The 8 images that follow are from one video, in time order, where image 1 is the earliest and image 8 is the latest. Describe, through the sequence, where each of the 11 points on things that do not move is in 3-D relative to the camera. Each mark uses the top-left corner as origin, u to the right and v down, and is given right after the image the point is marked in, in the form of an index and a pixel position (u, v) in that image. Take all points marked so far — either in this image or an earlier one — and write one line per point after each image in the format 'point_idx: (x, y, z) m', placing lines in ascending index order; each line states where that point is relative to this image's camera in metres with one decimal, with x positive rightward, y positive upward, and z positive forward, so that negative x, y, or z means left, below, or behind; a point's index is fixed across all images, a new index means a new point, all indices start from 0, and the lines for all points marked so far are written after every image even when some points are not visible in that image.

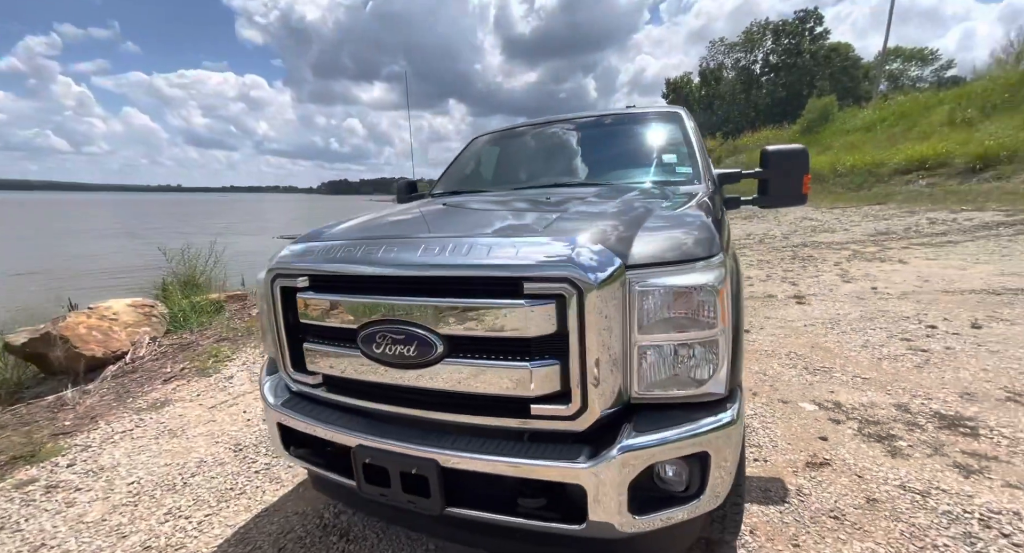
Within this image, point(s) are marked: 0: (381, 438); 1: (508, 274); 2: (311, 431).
0: (-0.4, -0.5, +1.5) m
1: (-0.1, 0.0, +1.3) m
2: (-0.7, -0.5, +1.7) m
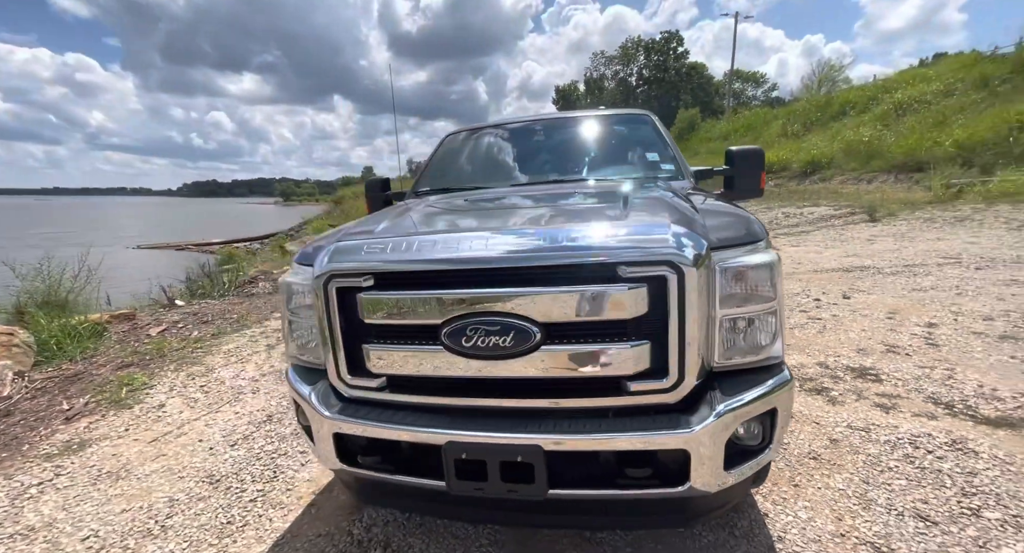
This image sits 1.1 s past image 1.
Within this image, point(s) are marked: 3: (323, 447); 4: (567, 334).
0: (-0.1, -0.5, +1.6) m
1: (+0.2, 0.0, +1.4) m
2: (-0.4, -0.5, +1.7) m
3: (-0.7, -0.6, +1.8) m
4: (+0.2, -0.2, +1.5) m
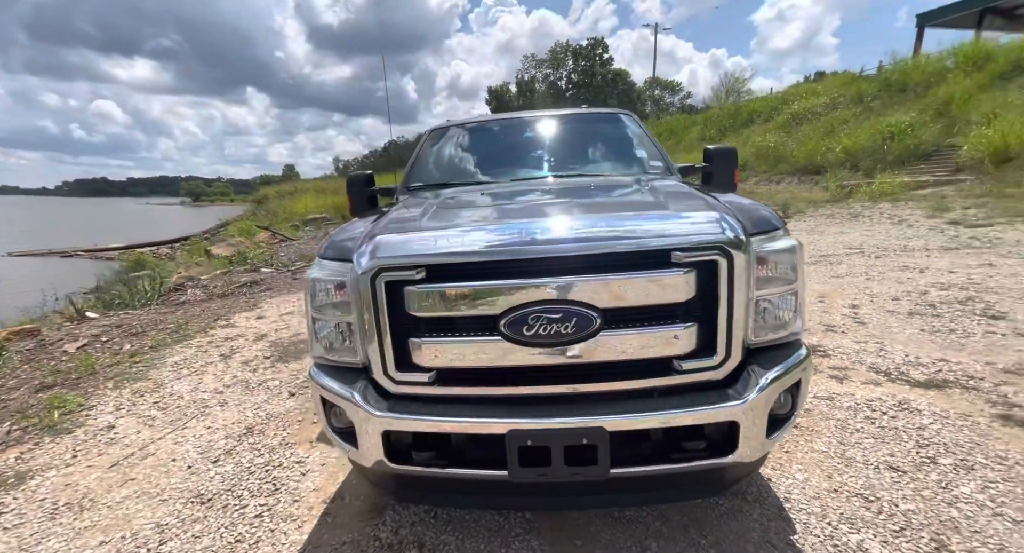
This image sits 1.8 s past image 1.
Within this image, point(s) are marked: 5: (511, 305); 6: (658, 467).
0: (+0.1, -0.5, +1.6) m
1: (+0.4, +0.1, +1.5) m
2: (-0.3, -0.5, +1.6) m
3: (-0.5, -0.6, +1.7) m
4: (+0.4, -0.1, +1.6) m
5: (0.0, -0.1, +1.6) m
6: (+0.4, -0.6, +1.5) m
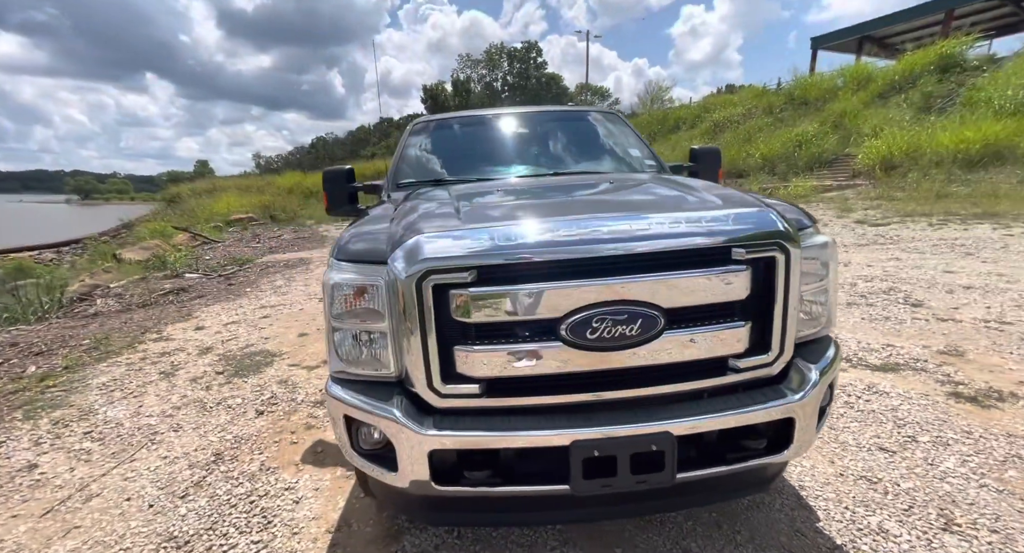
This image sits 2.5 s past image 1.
0: (+0.3, -0.5, +1.5) m
1: (+0.6, +0.1, +1.5) m
2: (-0.1, -0.5, +1.5) m
3: (-0.3, -0.6, +1.5) m
4: (+0.5, -0.1, +1.5) m
5: (+0.2, -0.1, +1.5) m
6: (+0.6, -0.6, +1.5) m
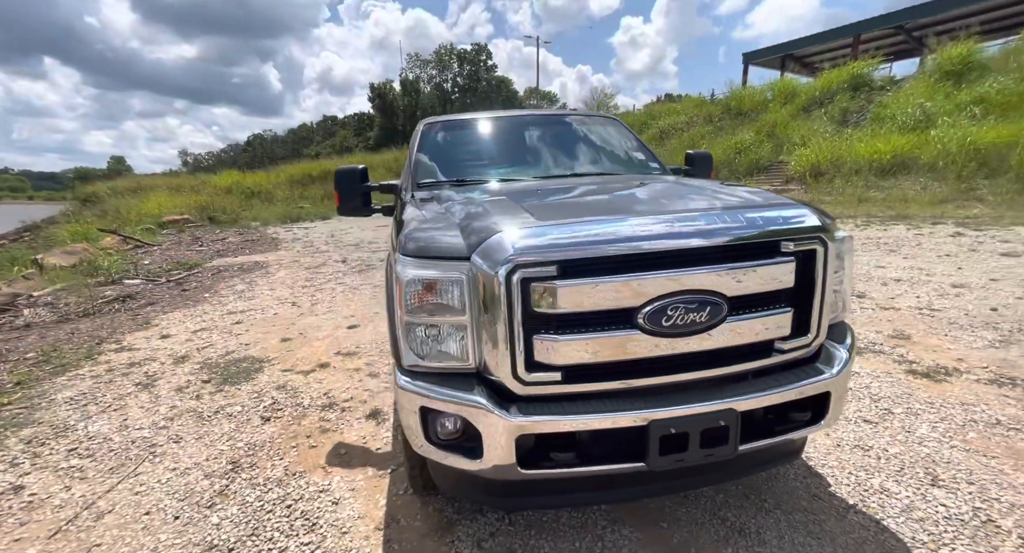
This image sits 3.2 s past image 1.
0: (+0.5, -0.4, +1.6) m
1: (+0.9, +0.1, +1.7) m
2: (+0.2, -0.5, +1.6) m
3: (-0.1, -0.6, +1.6) m
4: (+0.8, -0.1, +1.7) m
5: (+0.4, -0.1, +1.6) m
6: (+0.9, -0.5, +1.7) m
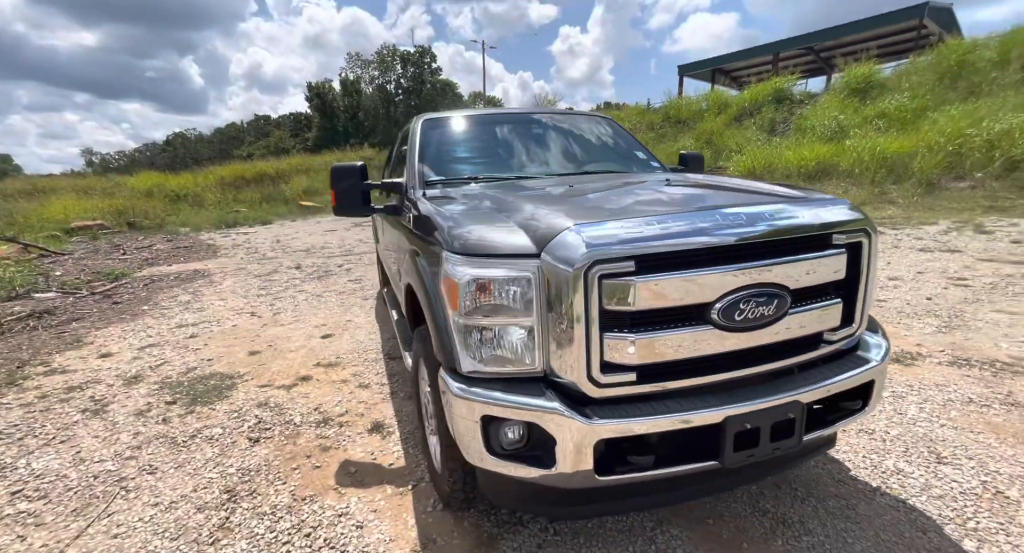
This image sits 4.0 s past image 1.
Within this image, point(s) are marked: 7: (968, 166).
0: (+0.7, -0.4, +1.6) m
1: (+1.1, +0.2, +1.7) m
2: (+0.4, -0.5, +1.5) m
3: (+0.2, -0.6, +1.5) m
4: (+1.0, -0.1, +1.7) m
5: (+0.7, 0.0, +1.6) m
6: (+1.1, -0.5, +1.7) m
7: (+7.8, +1.9, +8.5) m
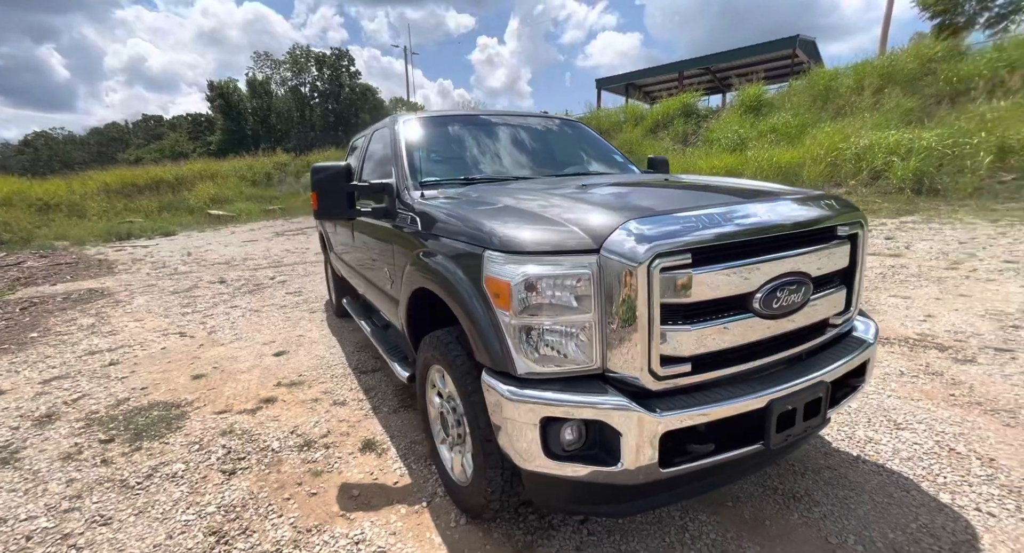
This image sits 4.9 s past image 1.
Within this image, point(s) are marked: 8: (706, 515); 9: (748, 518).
0: (+0.9, -0.4, +1.7) m
1: (+1.2, +0.2, +1.9) m
2: (+0.6, -0.4, +1.5) m
3: (+0.4, -0.5, +1.5) m
4: (+1.1, 0.0, +1.9) m
5: (+0.8, 0.0, +1.6) m
6: (+1.3, -0.5, +1.9) m
7: (+6.6, +2.0, +9.8) m
8: (+0.8, -1.0, +2.0) m
9: (+0.9, -1.0, +2.0) m
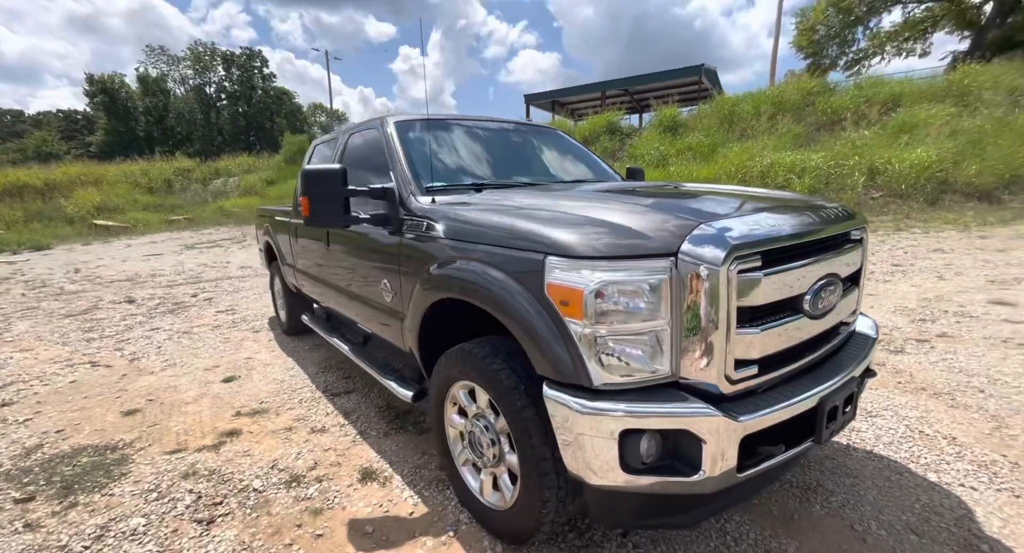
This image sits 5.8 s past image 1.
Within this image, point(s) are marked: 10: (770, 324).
0: (+1.1, -0.4, +1.7) m
1: (+1.3, +0.2, +2.0) m
2: (+0.8, -0.4, +1.5) m
3: (+0.6, -0.5, +1.4) m
4: (+1.2, 0.0, +2.0) m
5: (+1.0, 0.0, +1.7) m
6: (+1.4, -0.5, +2.0) m
7: (+5.2, +1.9, +10.8) m
8: (+0.9, -1.0, +2.0) m
9: (+1.1, -1.0, +2.0) m
10: (+0.8, -0.1, +1.6) m
